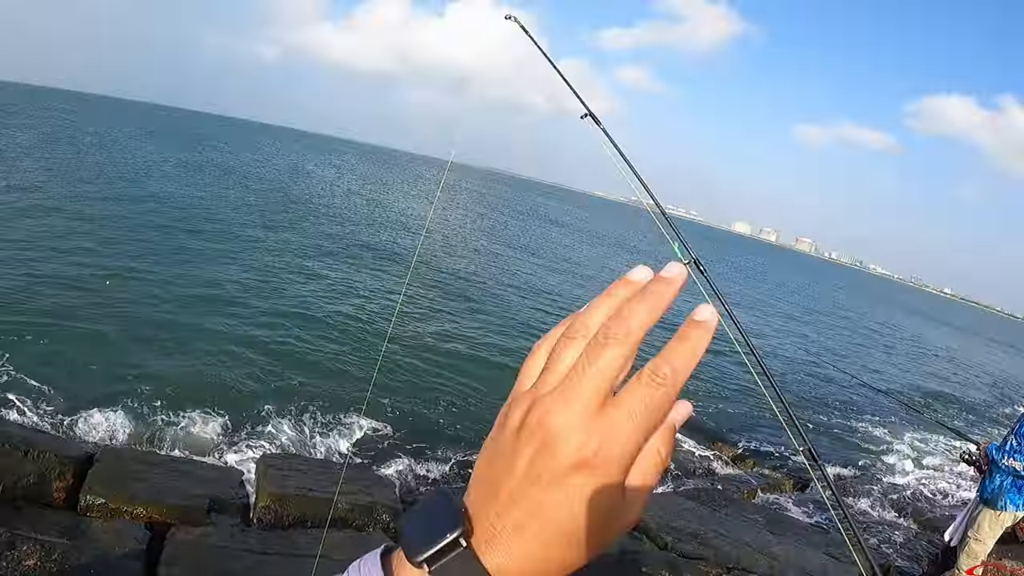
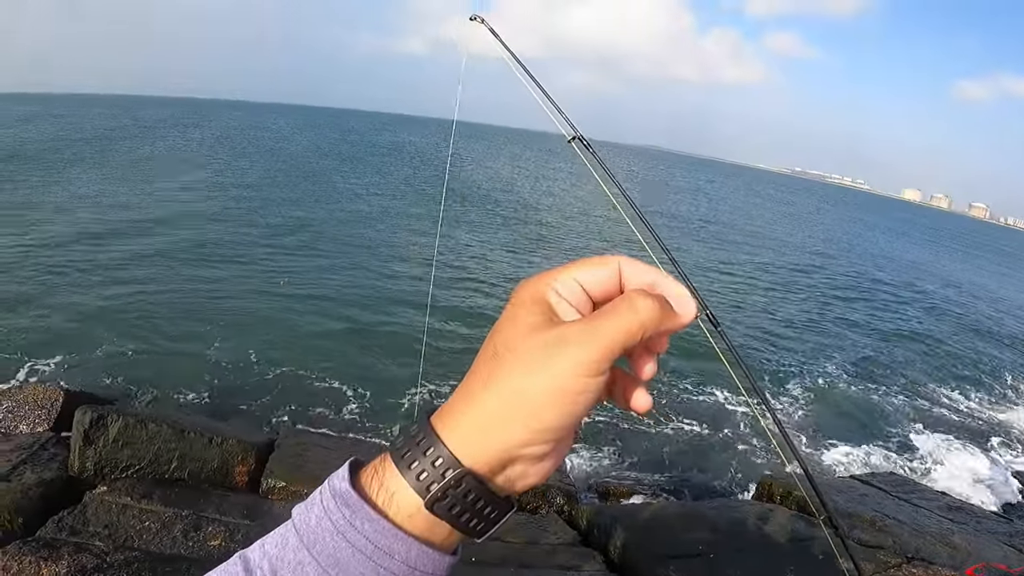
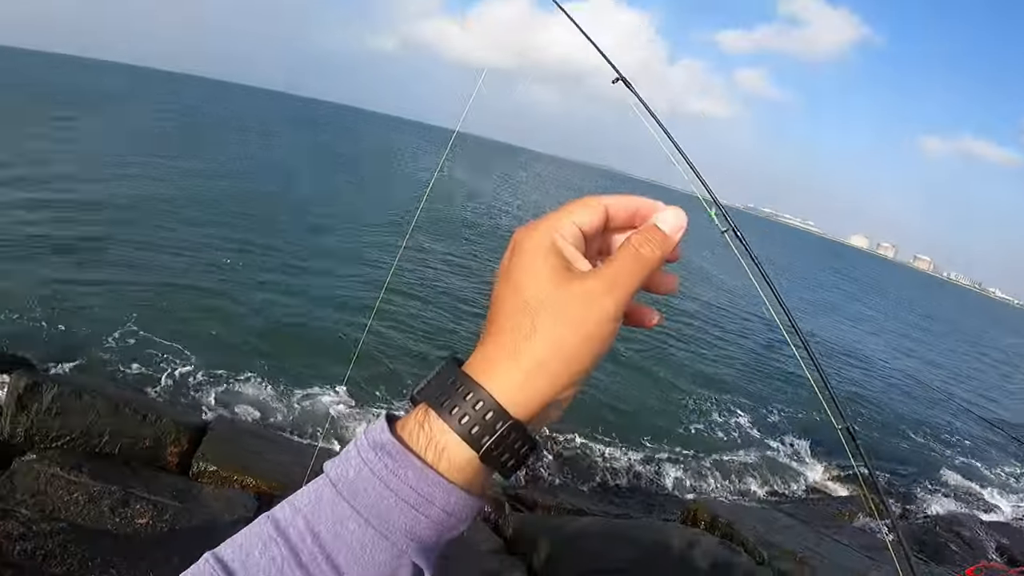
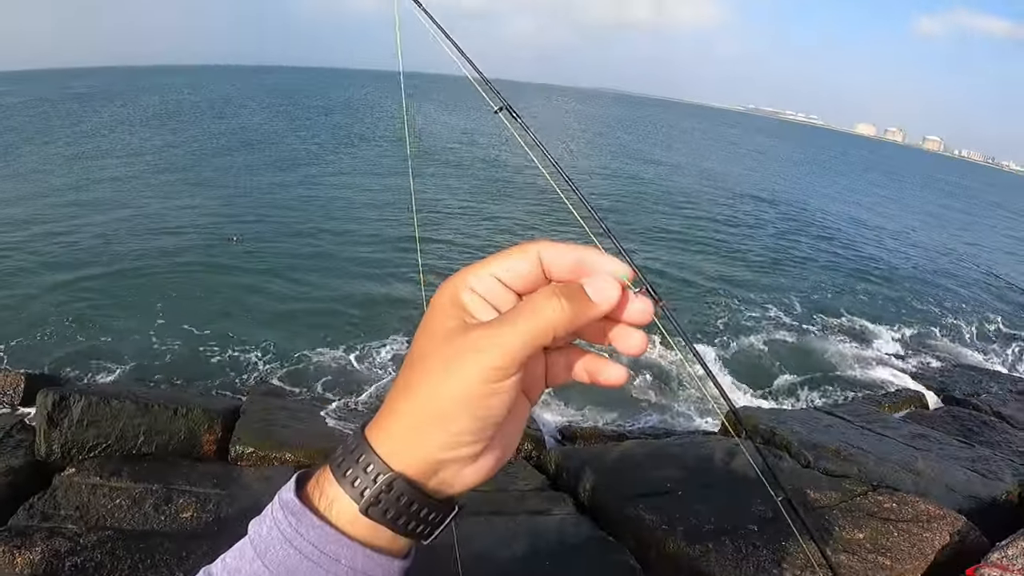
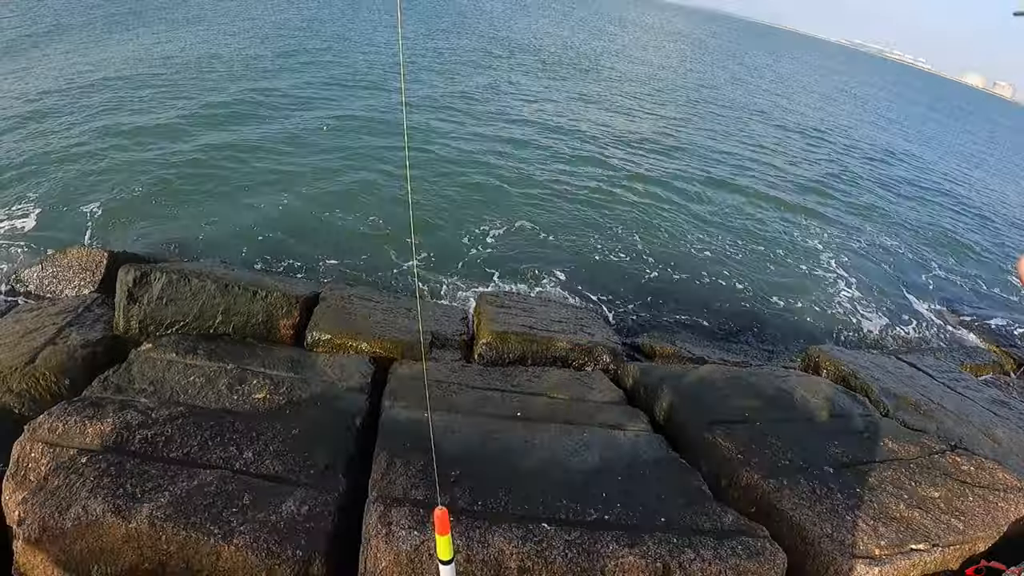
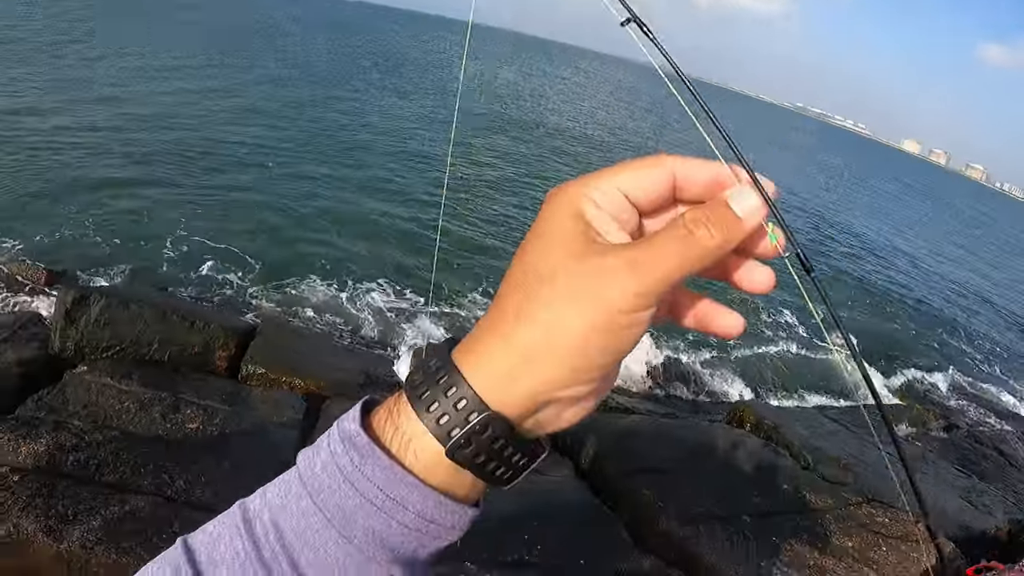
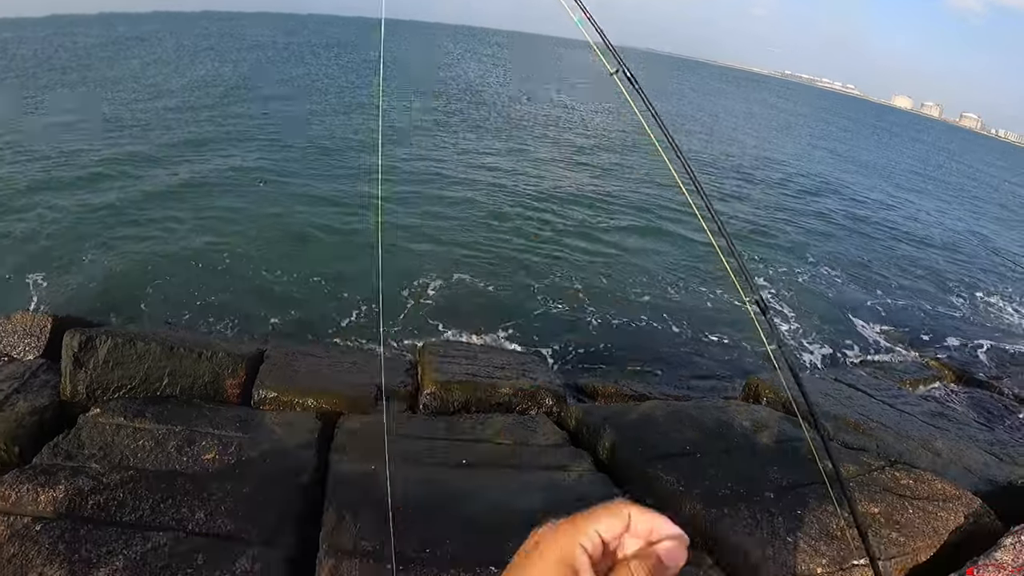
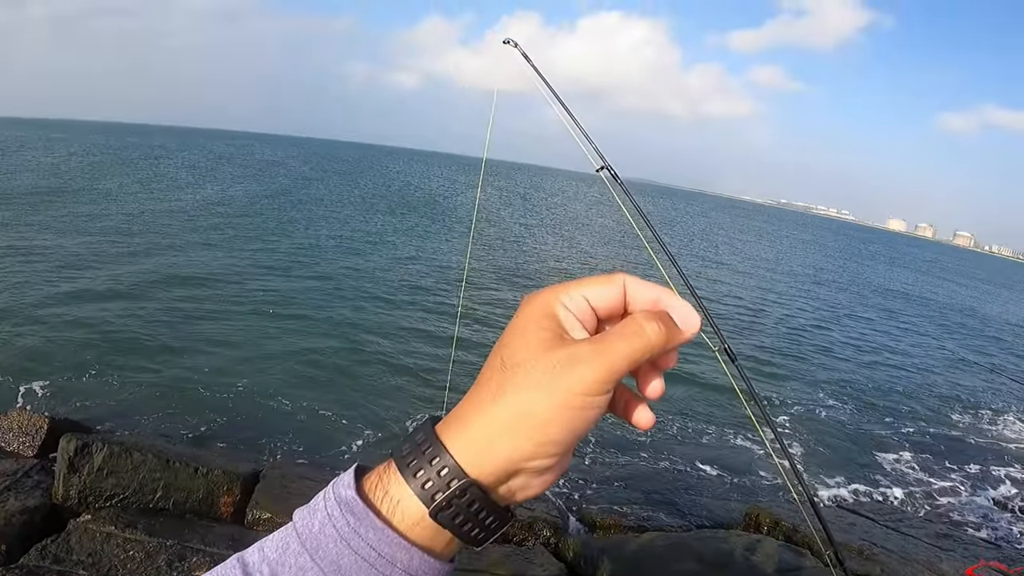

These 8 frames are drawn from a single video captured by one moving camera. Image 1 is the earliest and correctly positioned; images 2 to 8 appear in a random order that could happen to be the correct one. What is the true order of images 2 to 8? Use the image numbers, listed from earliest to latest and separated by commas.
3, 6, 4, 2, 8, 7, 5
